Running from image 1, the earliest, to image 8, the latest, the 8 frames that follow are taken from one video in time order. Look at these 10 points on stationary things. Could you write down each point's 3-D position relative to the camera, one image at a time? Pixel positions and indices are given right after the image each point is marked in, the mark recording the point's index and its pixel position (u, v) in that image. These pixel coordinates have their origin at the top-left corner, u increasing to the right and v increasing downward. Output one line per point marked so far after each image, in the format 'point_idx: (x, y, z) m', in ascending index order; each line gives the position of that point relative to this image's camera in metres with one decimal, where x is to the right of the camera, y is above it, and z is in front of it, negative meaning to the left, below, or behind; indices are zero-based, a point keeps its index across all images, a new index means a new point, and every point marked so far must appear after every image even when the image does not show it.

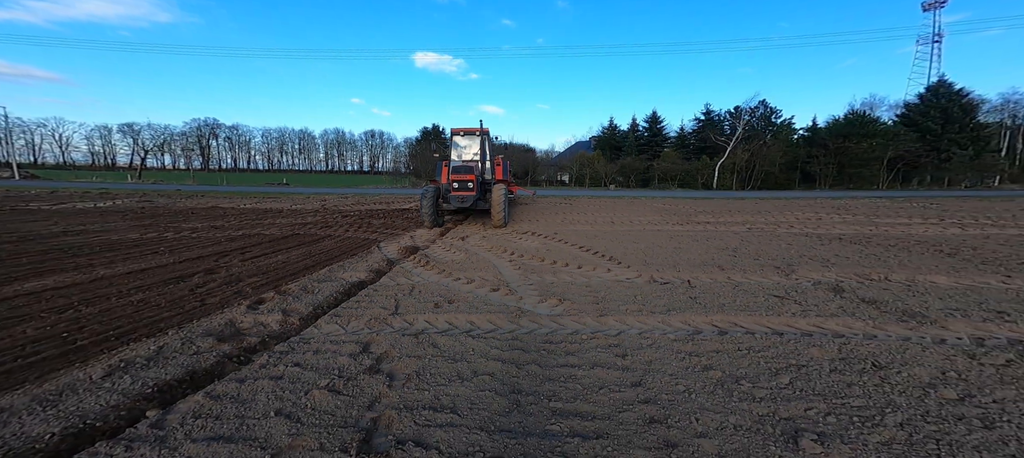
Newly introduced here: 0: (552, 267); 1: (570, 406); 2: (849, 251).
0: (+0.6, -0.6, +6.4) m
1: (+0.4, -1.2, +2.7) m
2: (+5.5, -0.4, +6.6) m
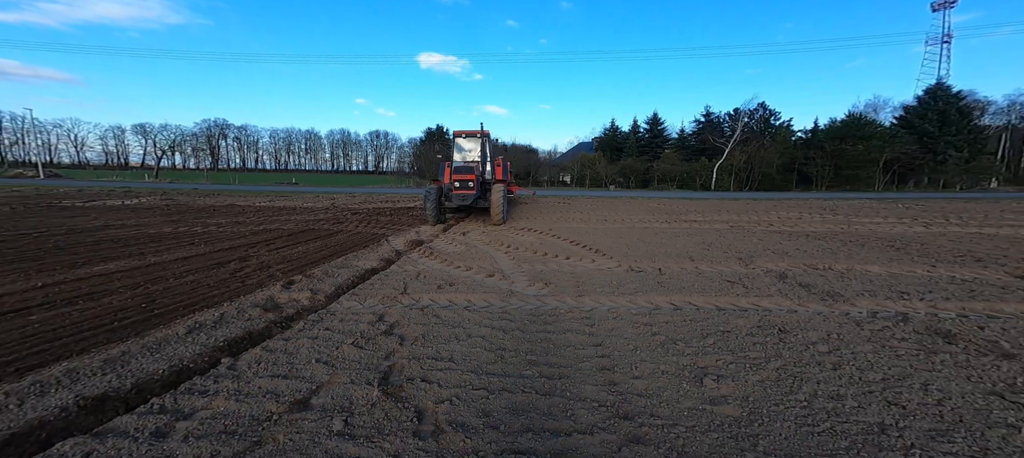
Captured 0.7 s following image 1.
0: (+0.5, -0.5, +7.2) m
1: (+0.3, -1.1, +3.5) m
2: (+5.4, -0.3, +7.3) m
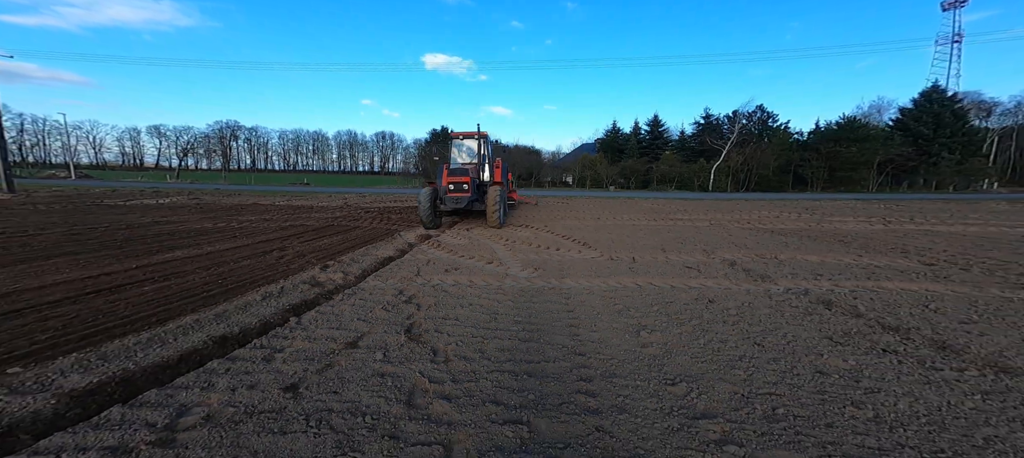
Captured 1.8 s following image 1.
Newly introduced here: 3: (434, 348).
0: (+0.5, -0.4, +8.3) m
1: (+0.1, -1.0, +4.6) m
2: (+5.4, -0.2, +8.4) m
3: (-0.7, -1.1, +3.9) m
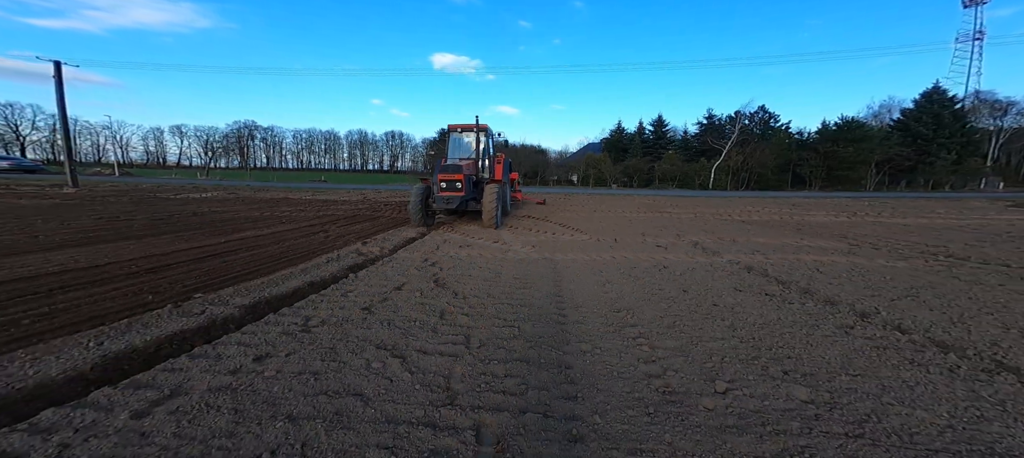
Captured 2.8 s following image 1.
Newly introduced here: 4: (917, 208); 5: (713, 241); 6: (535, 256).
0: (+0.6, -0.2, +9.8) m
1: (+0.1, -0.8, +6.2) m
2: (+5.5, 0.0, +9.8) m
3: (-0.8, -0.9, +5.4) m
4: (+16.0, +0.8, +15.9) m
5: (+4.0, -0.3, +8.1) m
6: (+0.4, -0.6, +7.6) m
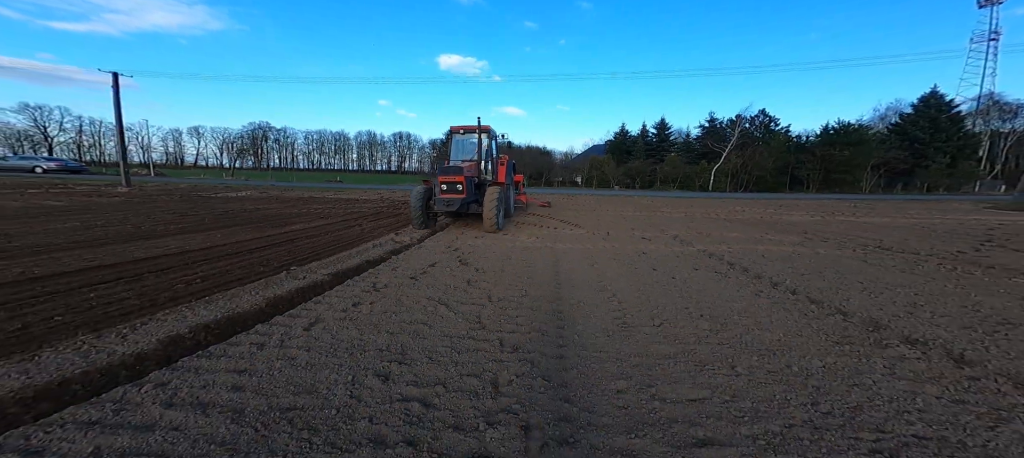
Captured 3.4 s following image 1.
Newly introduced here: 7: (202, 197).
0: (+0.8, 0.0, +11.4) m
1: (+0.3, -0.7, +7.7) m
2: (+5.7, +0.1, +11.3) m
3: (-0.6, -0.7, +6.9) m
4: (+16.3, +0.8, +17.2) m
5: (+4.2, -0.2, +9.6) m
6: (+0.6, -0.4, +9.1) m
7: (-12.3, +1.3, +16.1) m
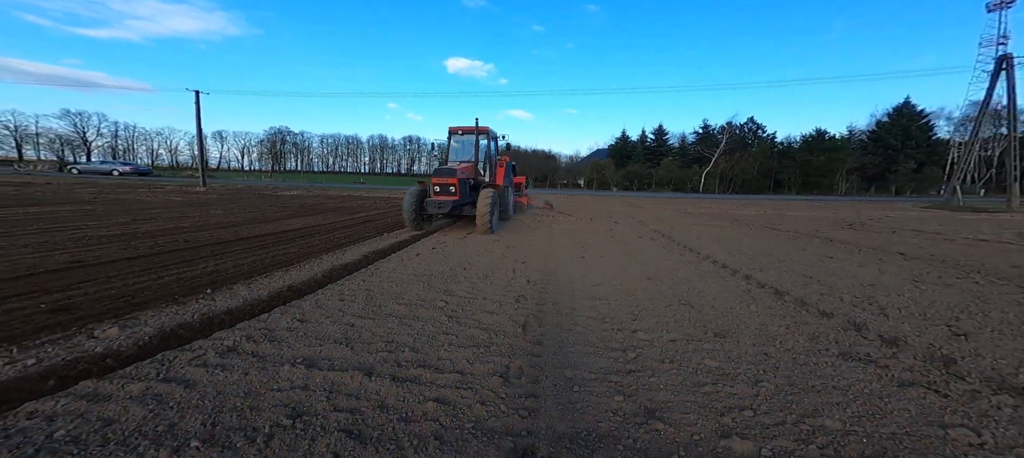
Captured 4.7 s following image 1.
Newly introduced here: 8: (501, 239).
0: (+1.1, +0.3, +15.0) m
1: (+0.5, -0.3, +11.4) m
2: (+6.0, +0.5, +14.9) m
3: (-0.4, -0.3, +10.7) m
4: (+16.7, +1.1, +20.7) m
5: (+4.5, +0.2, +13.2) m
6: (+0.9, 0.0, +12.8) m
7: (-11.9, +1.7, +20.0) m
8: (-0.1, -0.2, +11.7) m
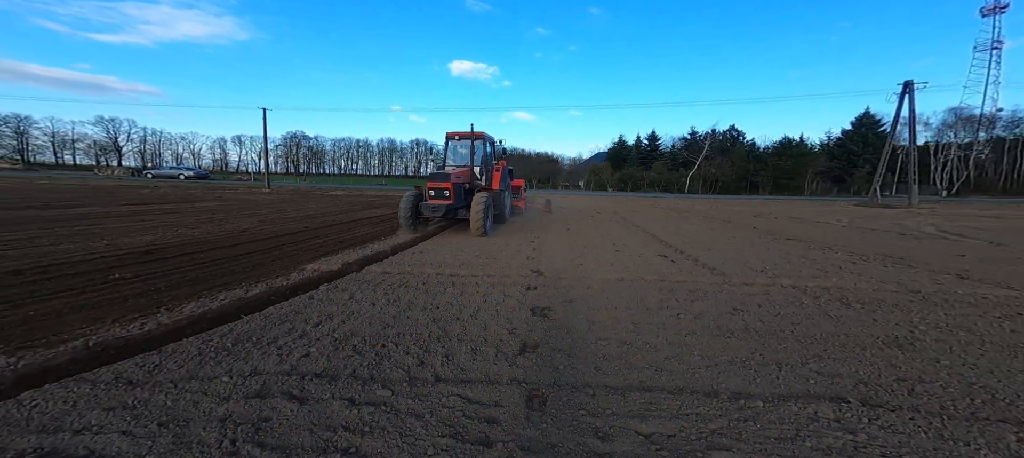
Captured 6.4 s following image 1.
0: (+1.5, +0.8, +20.1) m
1: (+0.9, +0.2, +16.4) m
2: (+6.4, +0.9, +19.9) m
3: (0.0, +0.1, +15.7) m
4: (+17.2, +1.5, +25.6) m
5: (+4.9, +0.7, +18.2) m
6: (+1.3, +0.4, +17.8) m
7: (-11.5, +2.1, +25.1) m
8: (+0.3, +0.3, +16.7) m
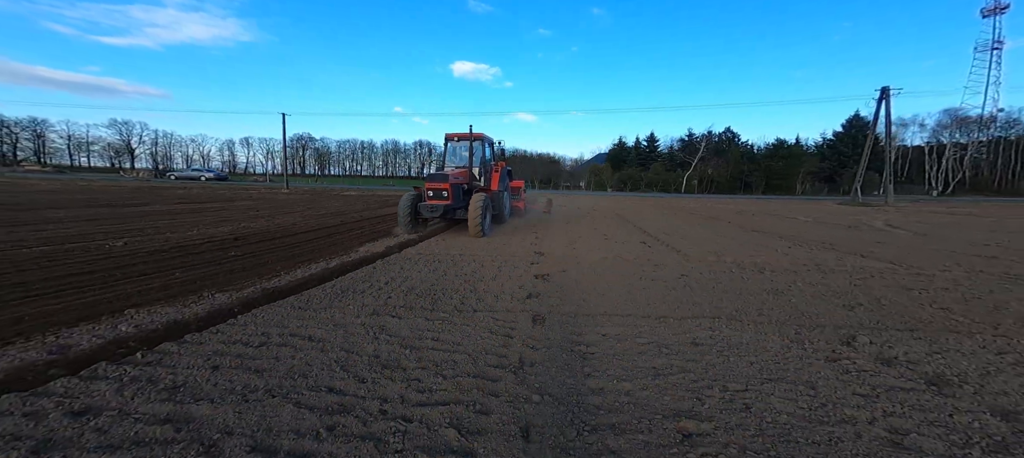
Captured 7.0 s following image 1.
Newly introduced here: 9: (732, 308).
0: (+1.7, +0.9, +21.9) m
1: (+1.1, +0.4, +18.2) m
2: (+6.6, +1.0, +21.6) m
3: (+0.2, +0.3, +17.5) m
4: (+17.4, +1.7, +27.3) m
5: (+5.1, +0.8, +20.0) m
6: (+1.5, +0.6, +19.6) m
7: (-11.2, +2.2, +27.0) m
8: (+0.5, +0.4, +18.5) m
9: (+2.6, -0.9, +4.7) m
